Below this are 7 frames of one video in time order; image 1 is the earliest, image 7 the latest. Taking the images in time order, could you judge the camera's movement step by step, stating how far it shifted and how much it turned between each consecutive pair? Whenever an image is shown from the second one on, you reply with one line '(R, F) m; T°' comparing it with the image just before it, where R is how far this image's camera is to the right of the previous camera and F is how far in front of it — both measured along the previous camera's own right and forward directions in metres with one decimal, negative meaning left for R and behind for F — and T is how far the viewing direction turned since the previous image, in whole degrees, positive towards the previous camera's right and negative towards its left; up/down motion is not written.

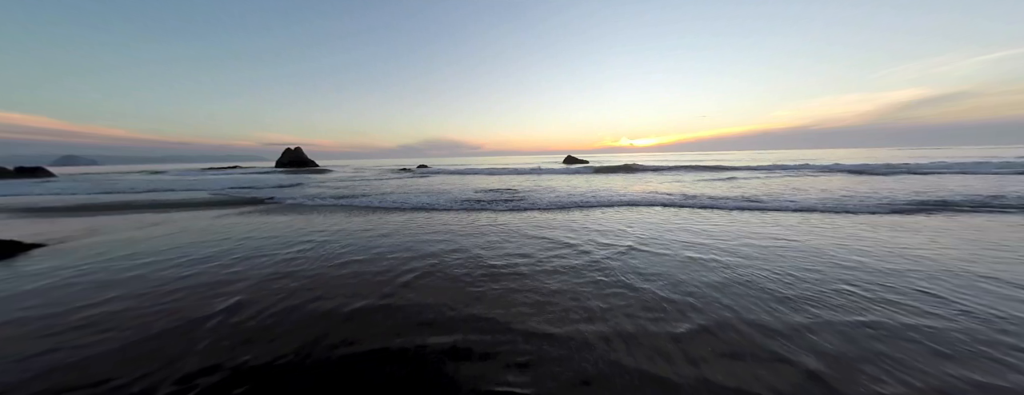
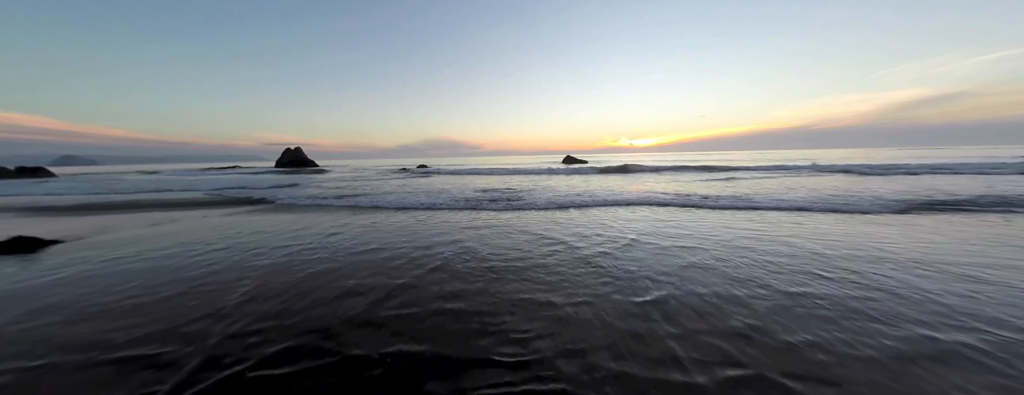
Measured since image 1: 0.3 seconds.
(-1.6, +1.6) m; 0°
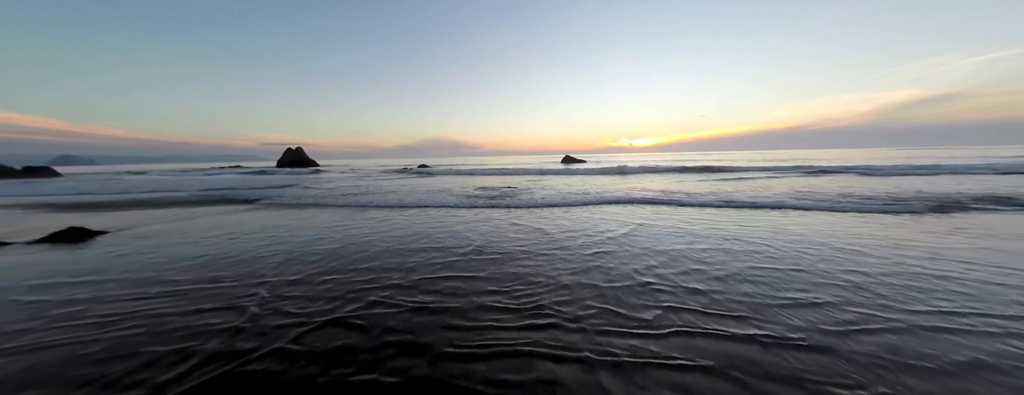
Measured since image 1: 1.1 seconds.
(+0.2, -0.8) m; 0°
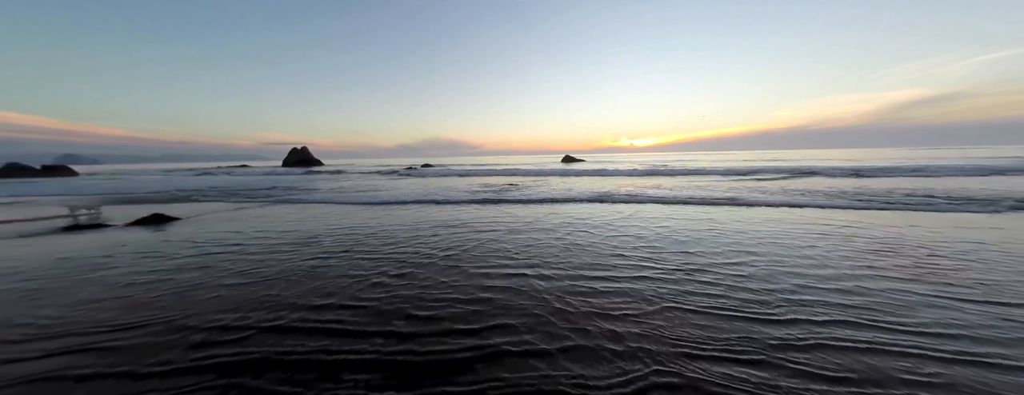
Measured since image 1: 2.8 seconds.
(-0.4, -1.4) m; 0°
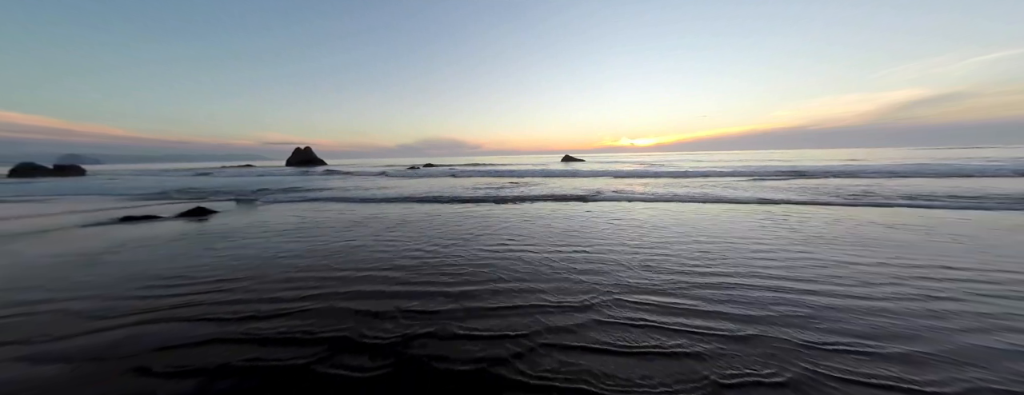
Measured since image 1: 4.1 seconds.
(-0.4, -0.8) m; 0°
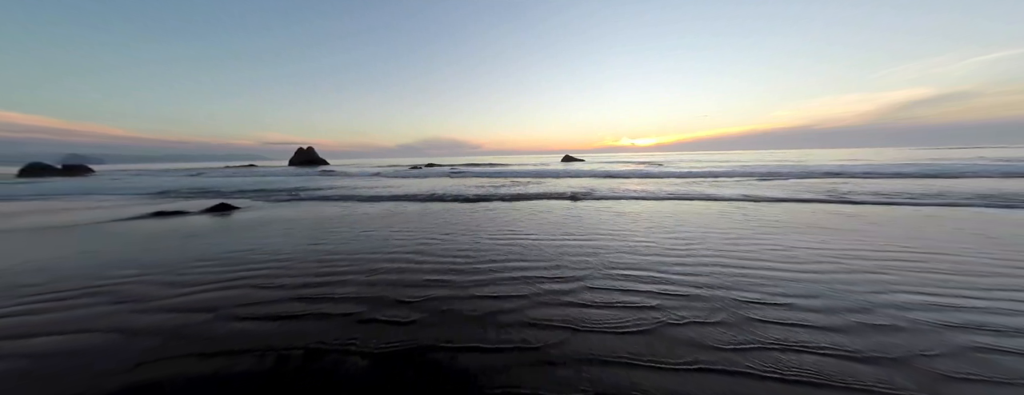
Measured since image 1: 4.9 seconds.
(0.0, -0.8) m; 0°
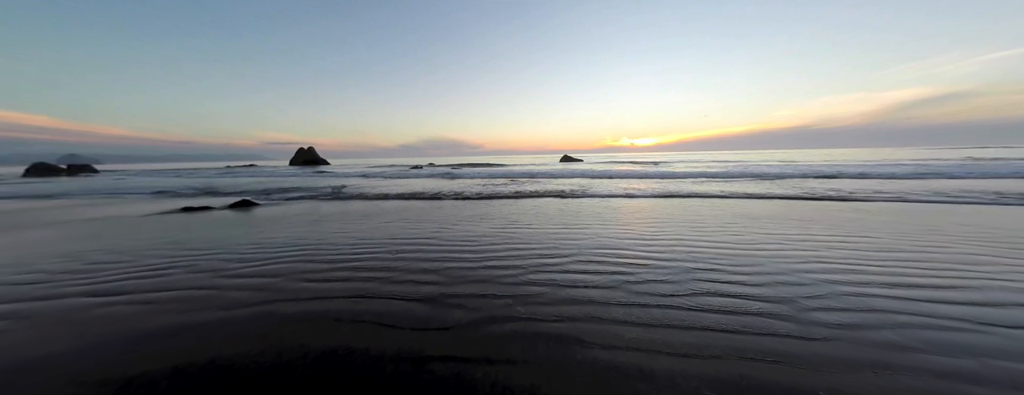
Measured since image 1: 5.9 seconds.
(0.0, -0.9) m; 0°
